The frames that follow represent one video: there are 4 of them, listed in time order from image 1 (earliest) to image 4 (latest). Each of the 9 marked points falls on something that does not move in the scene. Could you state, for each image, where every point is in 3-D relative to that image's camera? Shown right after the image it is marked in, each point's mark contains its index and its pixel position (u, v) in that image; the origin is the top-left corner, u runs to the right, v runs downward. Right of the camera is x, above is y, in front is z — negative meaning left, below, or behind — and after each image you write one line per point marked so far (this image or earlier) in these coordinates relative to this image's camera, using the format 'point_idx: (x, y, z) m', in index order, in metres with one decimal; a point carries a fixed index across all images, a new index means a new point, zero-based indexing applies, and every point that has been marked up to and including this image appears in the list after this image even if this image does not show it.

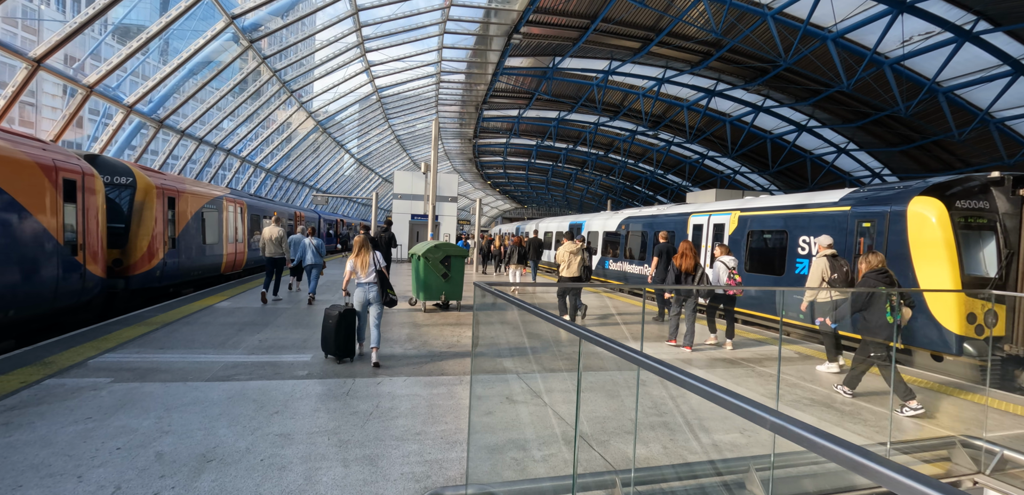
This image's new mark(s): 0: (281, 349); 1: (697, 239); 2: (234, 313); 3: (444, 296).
0: (-3.0, -1.3, +6.1) m
1: (+4.7, +0.2, +11.5) m
2: (-5.1, -1.2, +8.5) m
3: (-1.4, -1.0, +9.6) m
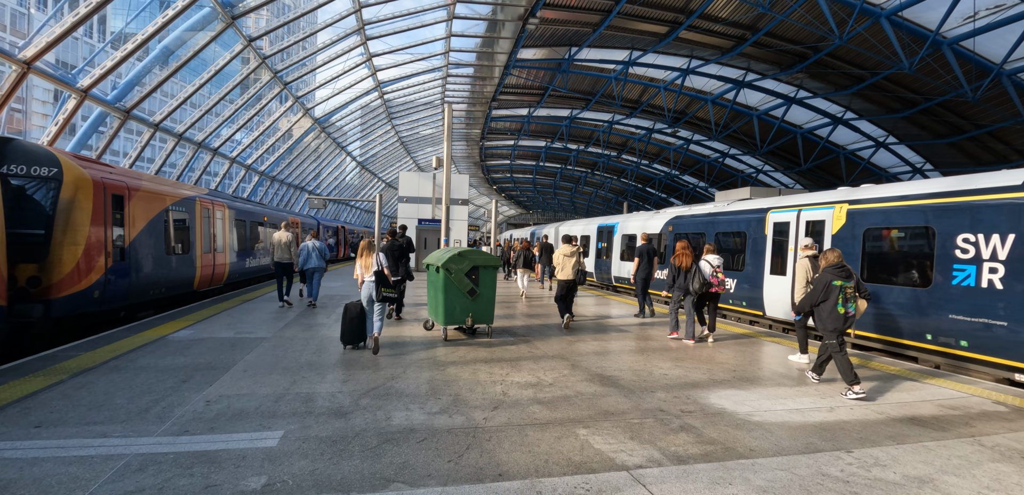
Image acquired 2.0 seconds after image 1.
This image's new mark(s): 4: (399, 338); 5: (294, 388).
0: (-2.3, -1.4, +3.9) m
1: (+5.4, +0.1, +9.2) m
2: (-4.4, -1.4, +6.3) m
3: (-0.7, -1.1, +7.3) m
4: (-1.8, -1.4, +7.5) m
5: (-2.2, -1.4, +4.8) m
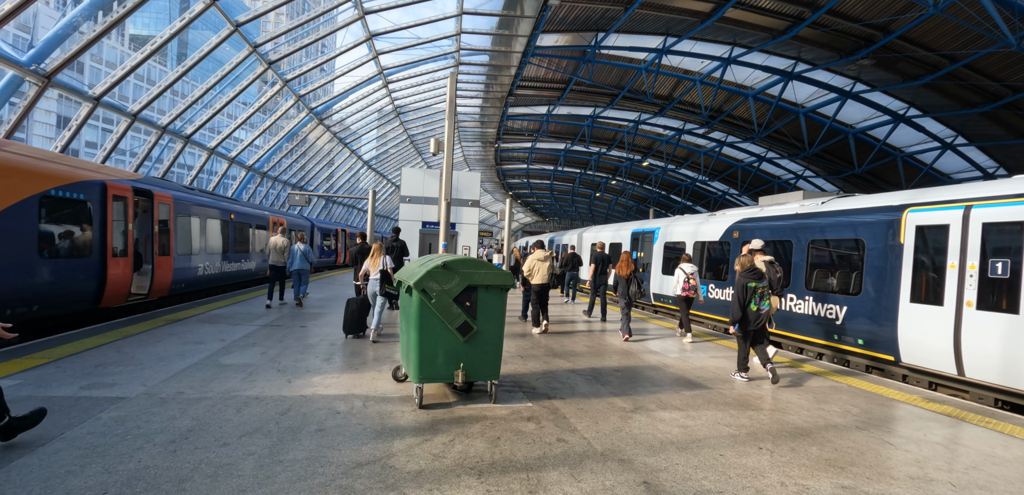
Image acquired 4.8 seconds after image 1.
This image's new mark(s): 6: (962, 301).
0: (-2.3, -1.4, +1.1) m
1: (+5.7, -0.1, +6.2) m
2: (-4.2, -1.4, +3.5) m
3: (-0.5, -1.2, +4.5) m
4: (-1.7, -1.5, +4.7) m
5: (-2.2, -1.4, +1.9) m
6: (+5.6, -0.7, +5.8) m
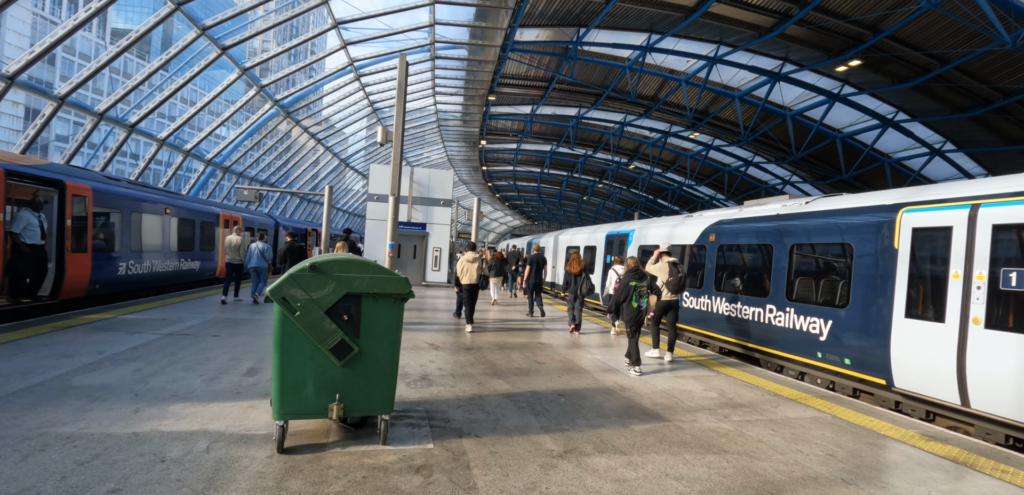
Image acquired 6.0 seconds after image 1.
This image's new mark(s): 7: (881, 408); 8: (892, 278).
0: (-3.0, -1.4, 0.0) m
1: (+4.9, -0.2, +5.3) m
2: (-5.0, -1.3, +2.4) m
3: (-1.3, -1.2, +3.4) m
4: (-2.5, -1.5, +3.6) m
5: (-2.9, -1.4, +0.9) m
6: (+4.8, -0.7, +4.9) m
7: (+4.6, -2.0, +5.8) m
8: (+4.8, -0.4, +5.8) m
